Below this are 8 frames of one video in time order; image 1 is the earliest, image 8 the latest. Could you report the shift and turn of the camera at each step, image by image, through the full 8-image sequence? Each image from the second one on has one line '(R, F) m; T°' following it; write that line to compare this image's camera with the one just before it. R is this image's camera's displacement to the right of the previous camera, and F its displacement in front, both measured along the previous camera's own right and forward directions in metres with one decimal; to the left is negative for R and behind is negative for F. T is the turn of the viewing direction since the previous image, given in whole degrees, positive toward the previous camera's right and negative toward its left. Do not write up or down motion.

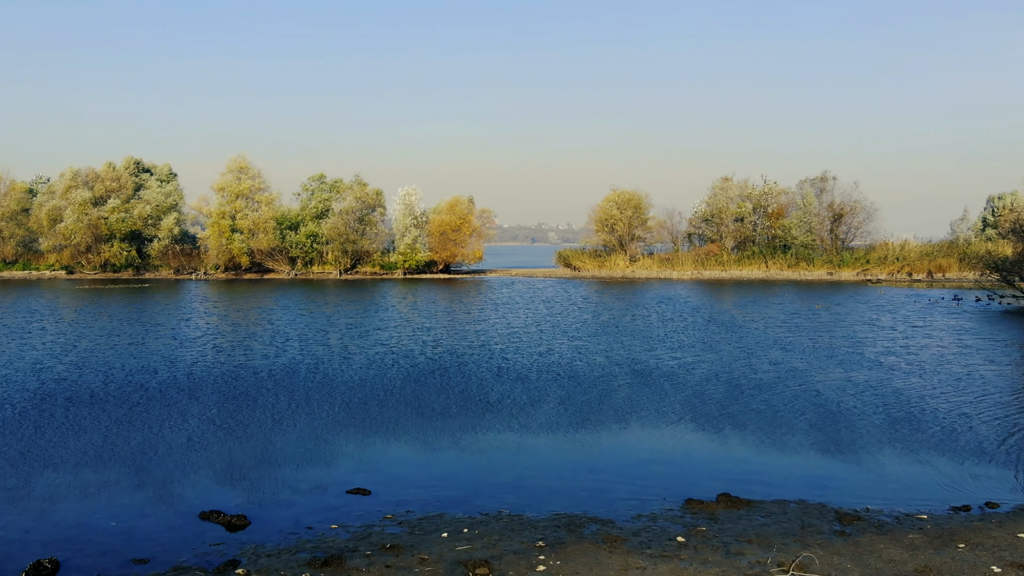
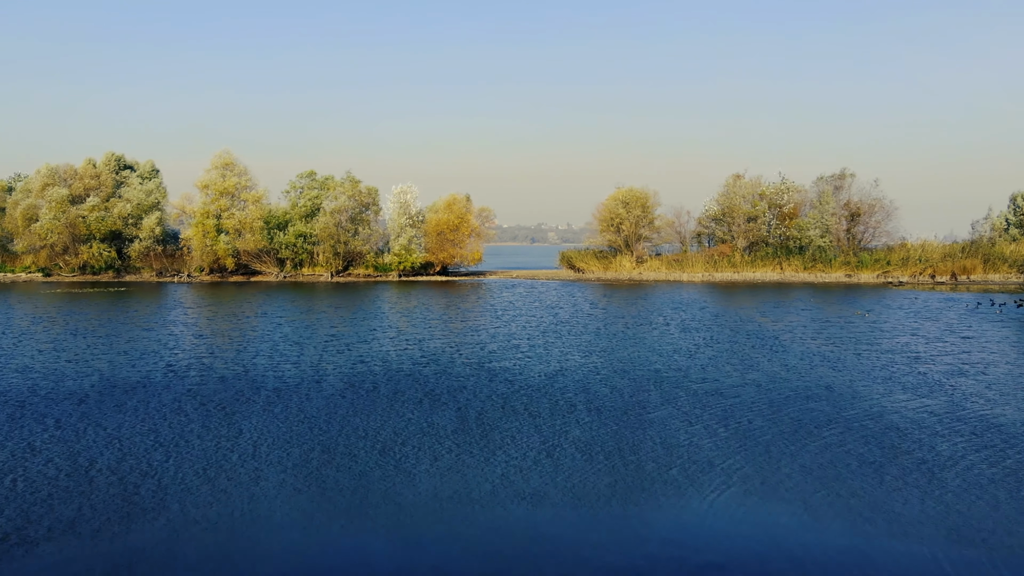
(-0.1, +5.2) m; 0°
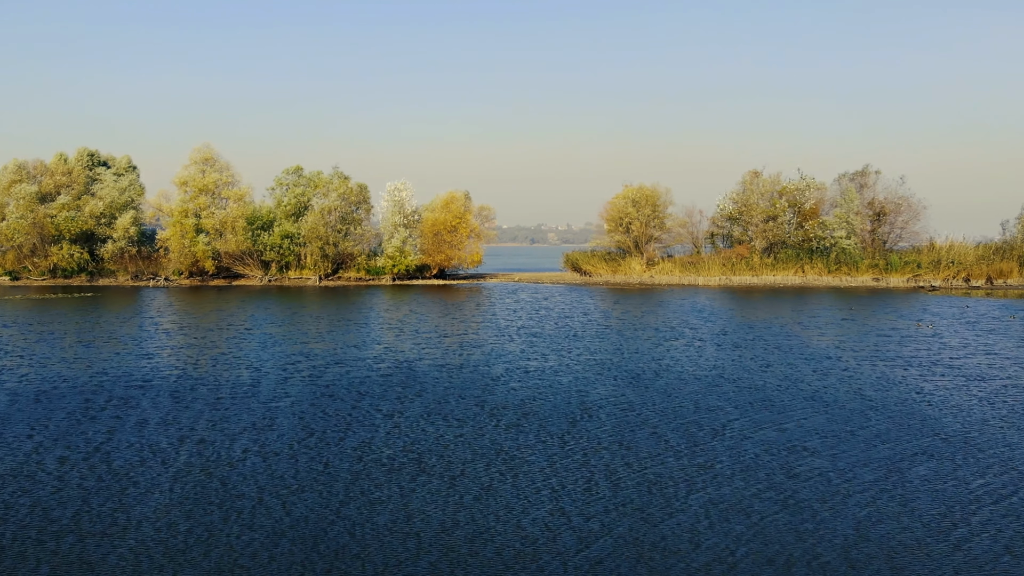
(-0.3, +6.6) m; 0°
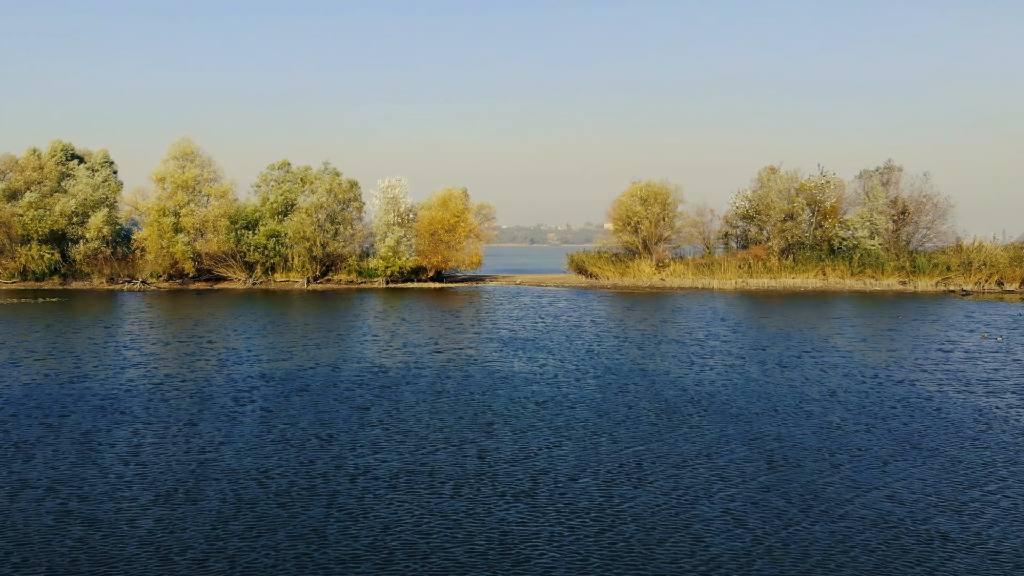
(-0.2, +5.7) m; 0°
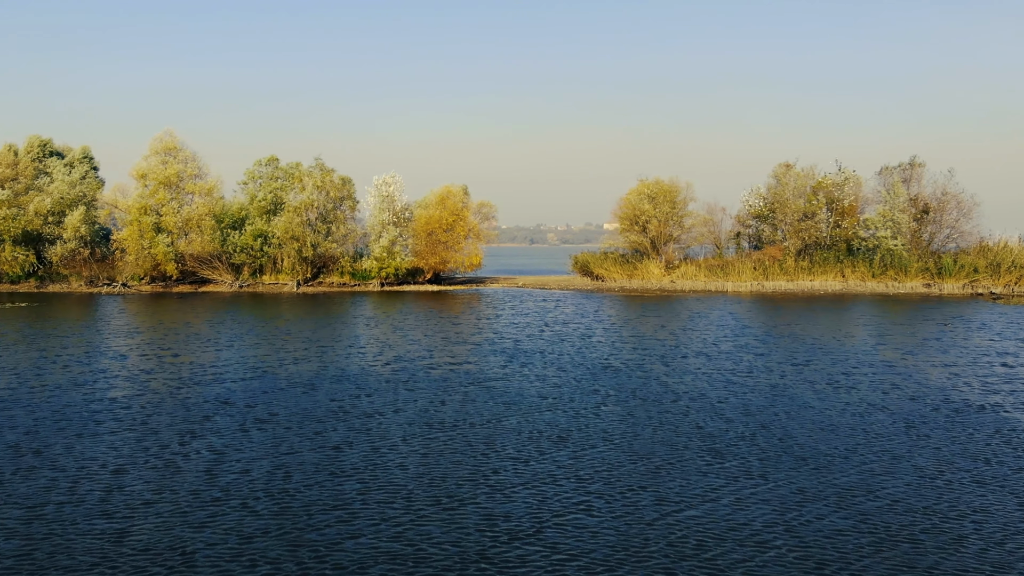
(-0.2, +4.5) m; 0°
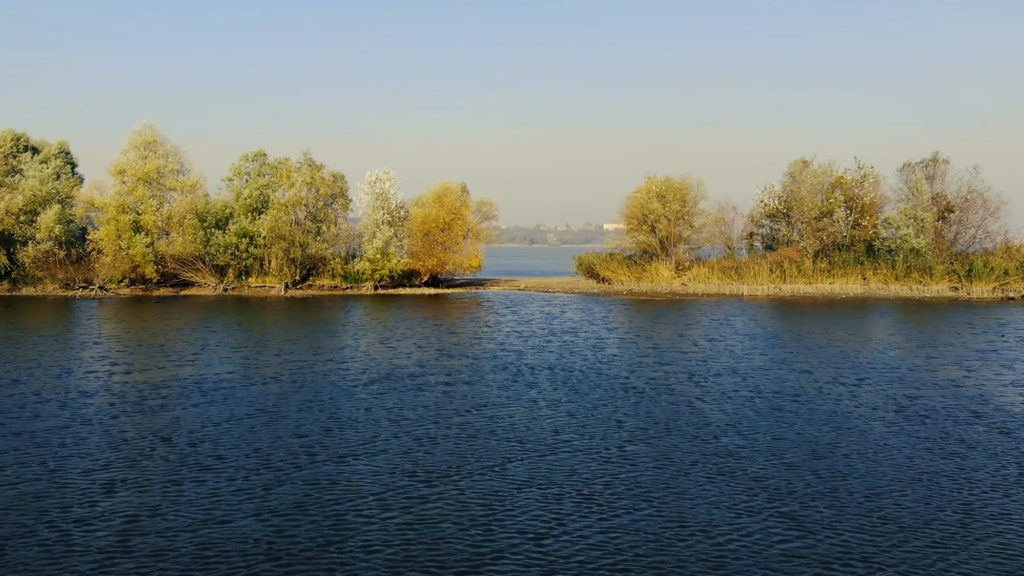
(-0.1, +4.5) m; 0°
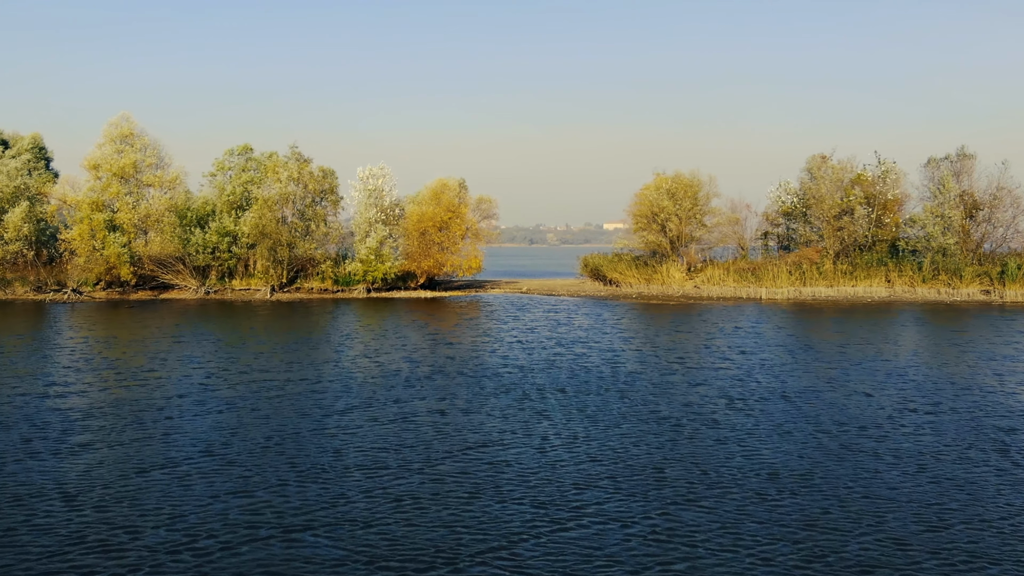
(-0.2, +4.7) m; 0°
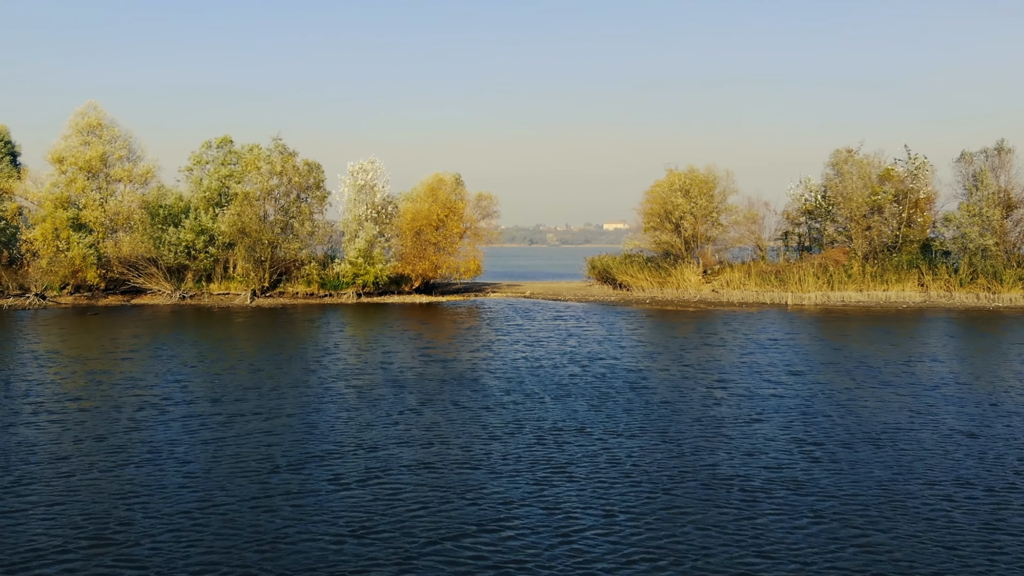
(-0.2, +5.5) m; 0°
